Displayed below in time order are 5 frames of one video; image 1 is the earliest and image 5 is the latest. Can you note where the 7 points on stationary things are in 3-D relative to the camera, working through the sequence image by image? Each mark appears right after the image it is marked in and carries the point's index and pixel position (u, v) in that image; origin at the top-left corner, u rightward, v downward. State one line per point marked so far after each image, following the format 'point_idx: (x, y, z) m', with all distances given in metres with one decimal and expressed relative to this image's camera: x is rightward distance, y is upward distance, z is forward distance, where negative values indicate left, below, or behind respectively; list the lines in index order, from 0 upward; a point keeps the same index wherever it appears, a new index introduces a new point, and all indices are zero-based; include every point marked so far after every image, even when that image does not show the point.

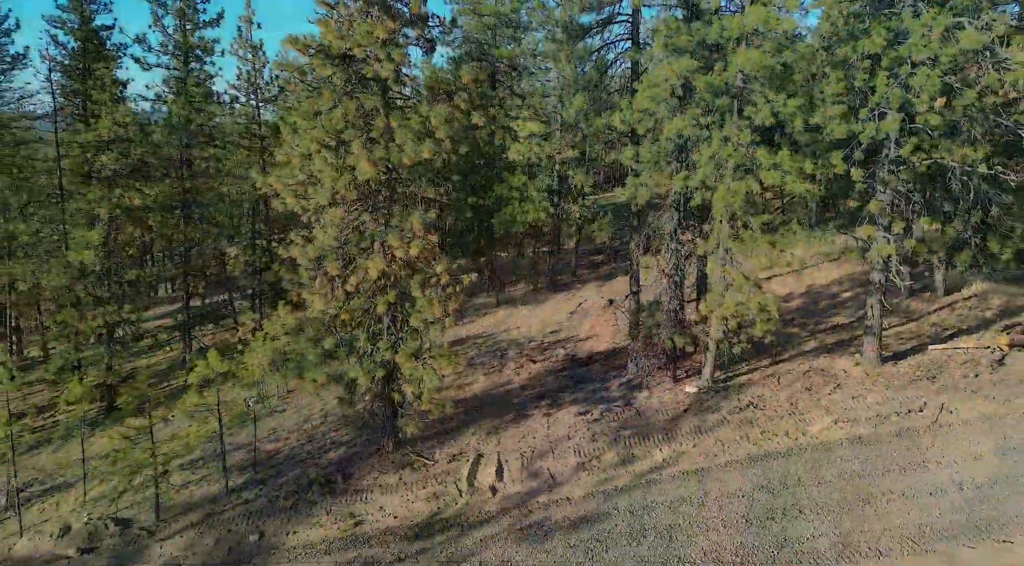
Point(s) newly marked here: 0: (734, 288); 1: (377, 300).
0: (+4.4, -0.1, +16.0) m
1: (-2.5, -0.3, +14.9) m
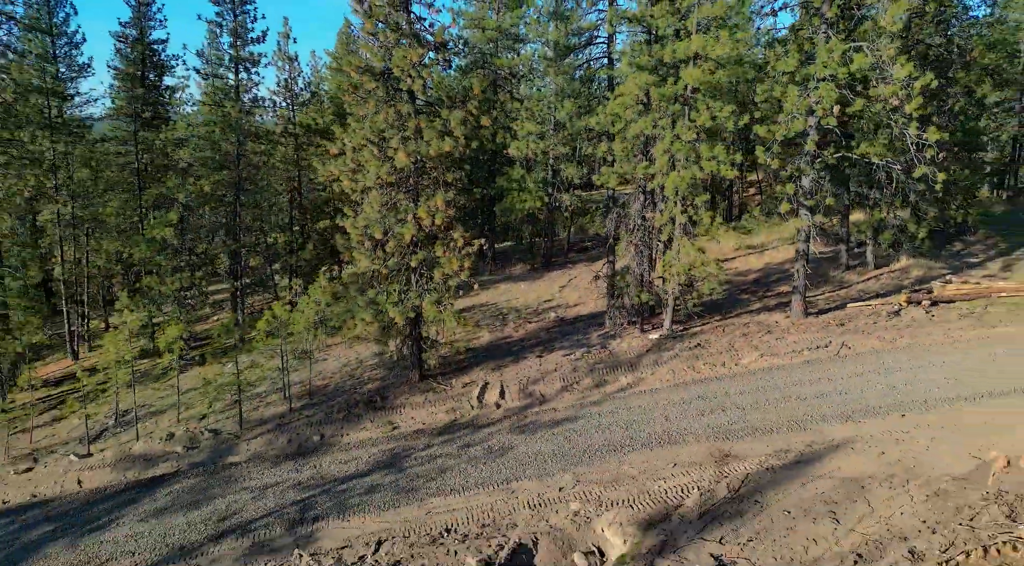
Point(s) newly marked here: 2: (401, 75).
0: (+4.4, +0.8, +20.4) m
1: (-2.5, +0.6, +19.3) m
2: (-2.5, +4.8, +18.4) m
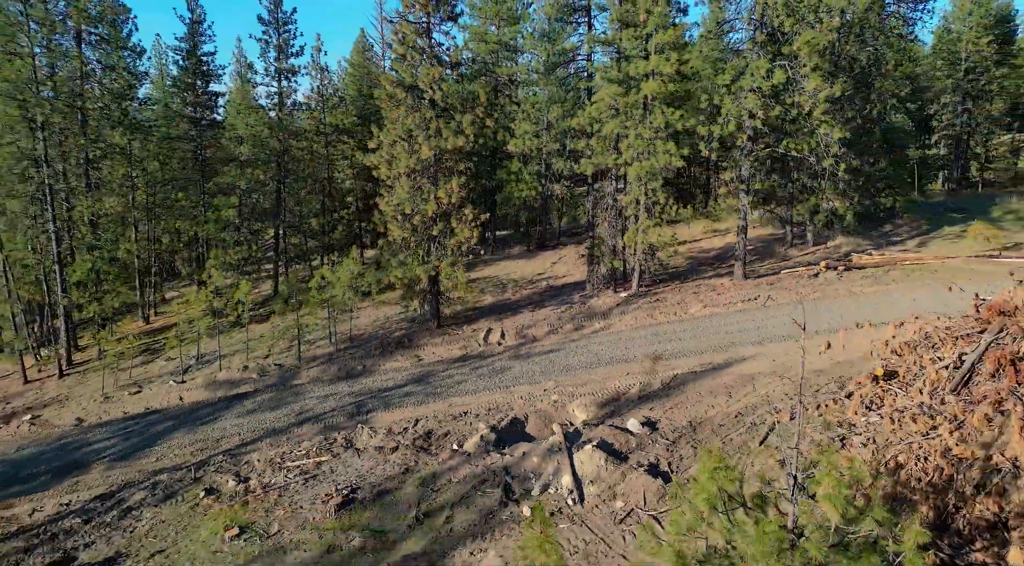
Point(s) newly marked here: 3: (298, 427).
0: (+4.3, +1.8, +25.7) m
1: (-2.5, +1.6, +24.7) m
2: (-2.6, +5.8, +23.7) m
3: (-5.1, -3.4, +18.9) m
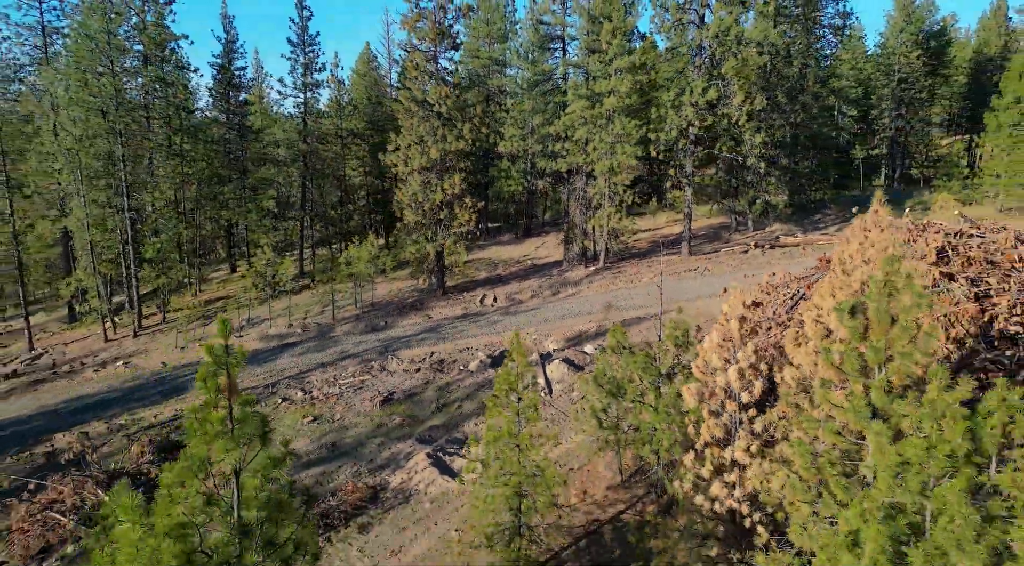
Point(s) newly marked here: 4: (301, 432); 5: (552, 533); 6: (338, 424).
0: (+3.9, +2.8, +32.0) m
1: (-2.9, +2.5, +30.9) m
2: (-3.0, +6.8, +29.9) m
3: (-5.4, -2.5, +25.1) m
4: (-5.2, -3.7, +19.8) m
5: (+0.7, -4.1, +13.3) m
6: (-4.3, -3.5, +19.9) m
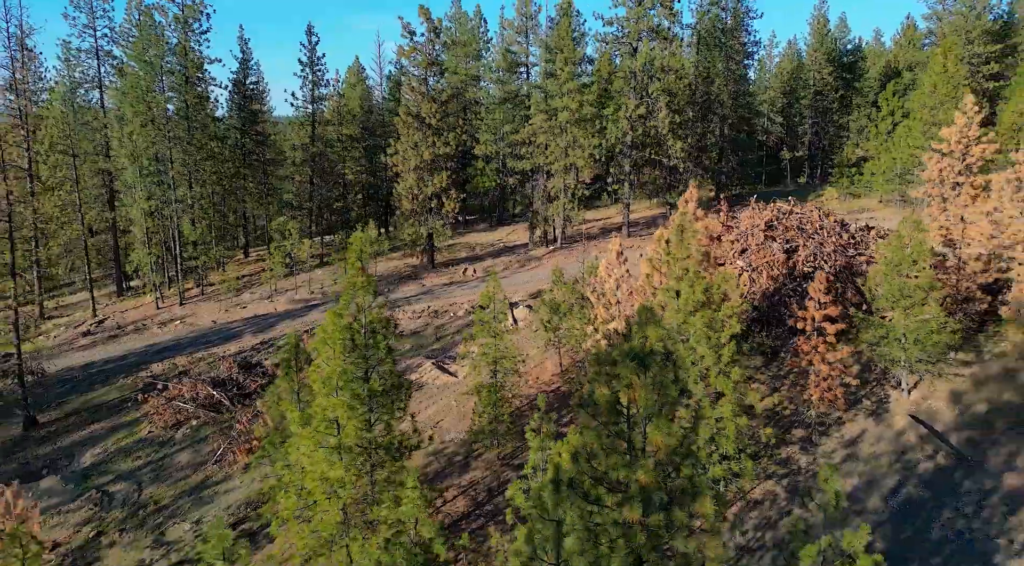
0: (+2.7, +4.0, +40.3) m
1: (-4.1, +3.7, +38.9) m
2: (-4.2, +7.9, +38.0) m
3: (-6.3, -1.3, +33.1) m
4: (-6.0, -2.6, +27.8) m
5: (+0.1, -3.0, +21.5) m
6: (-5.1, -2.4, +27.9) m
